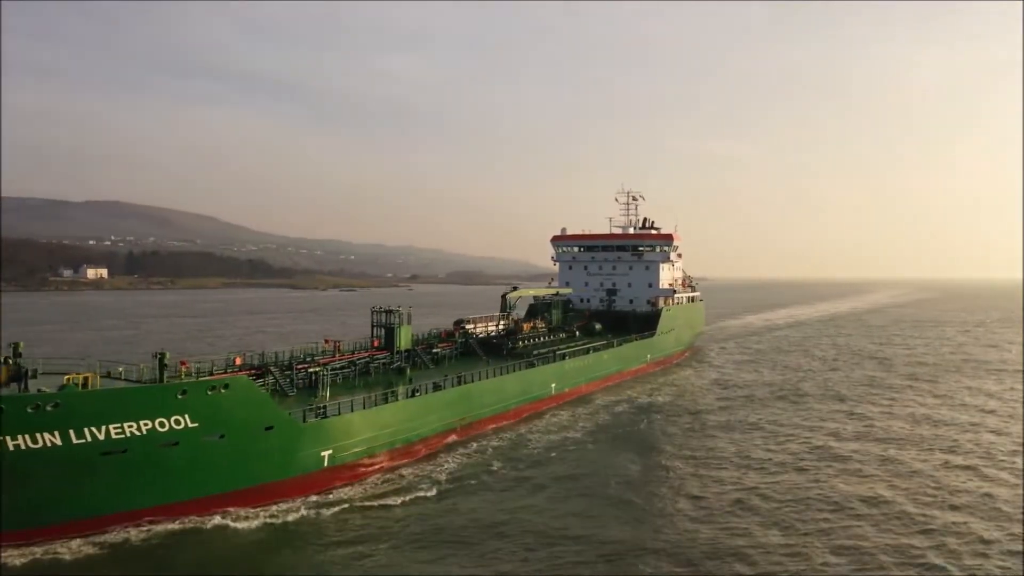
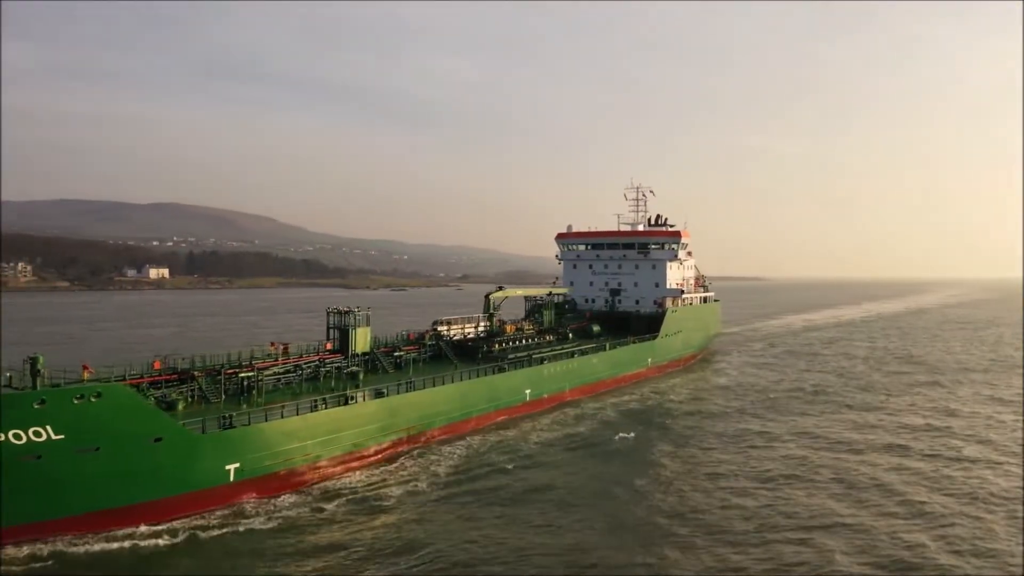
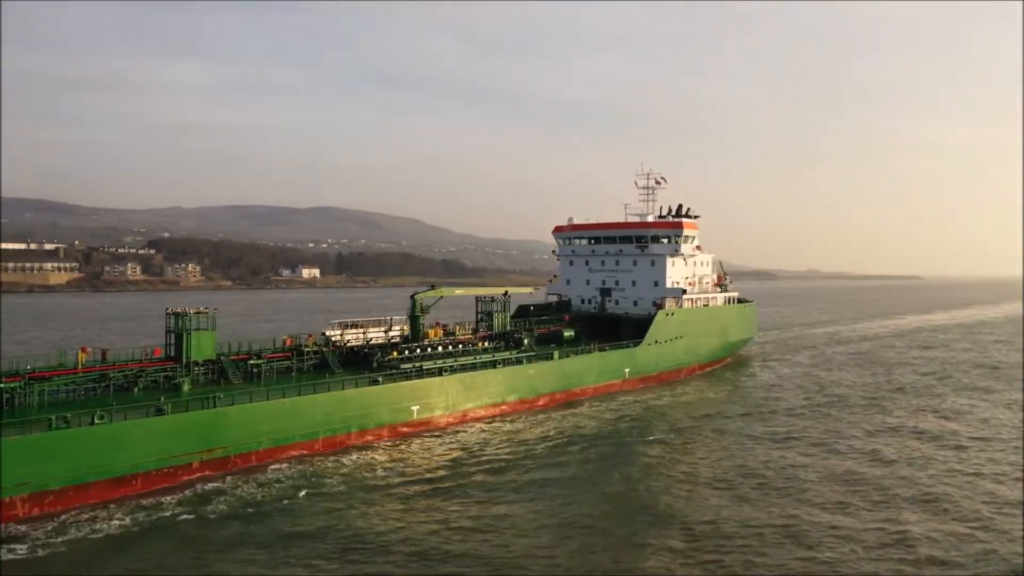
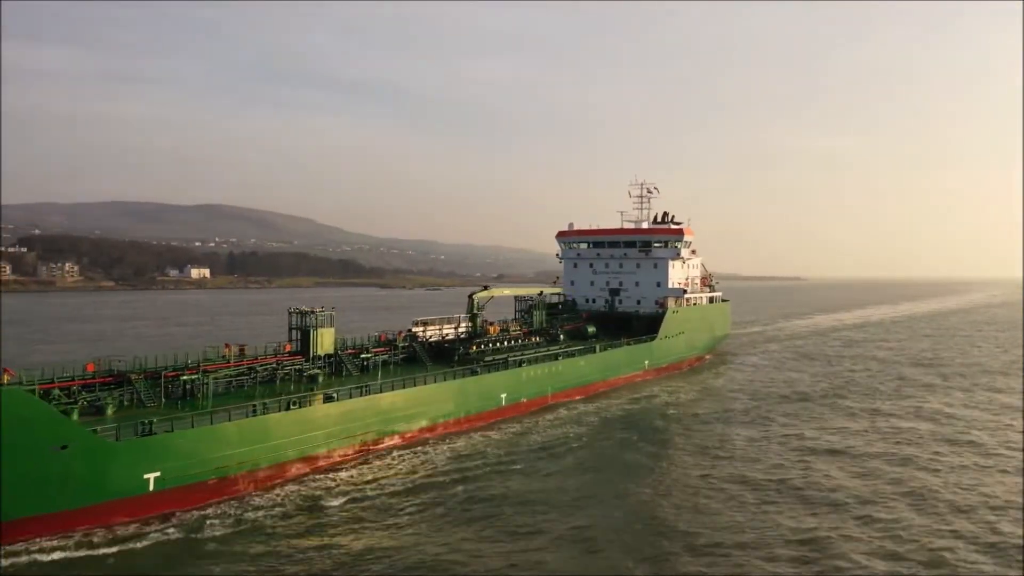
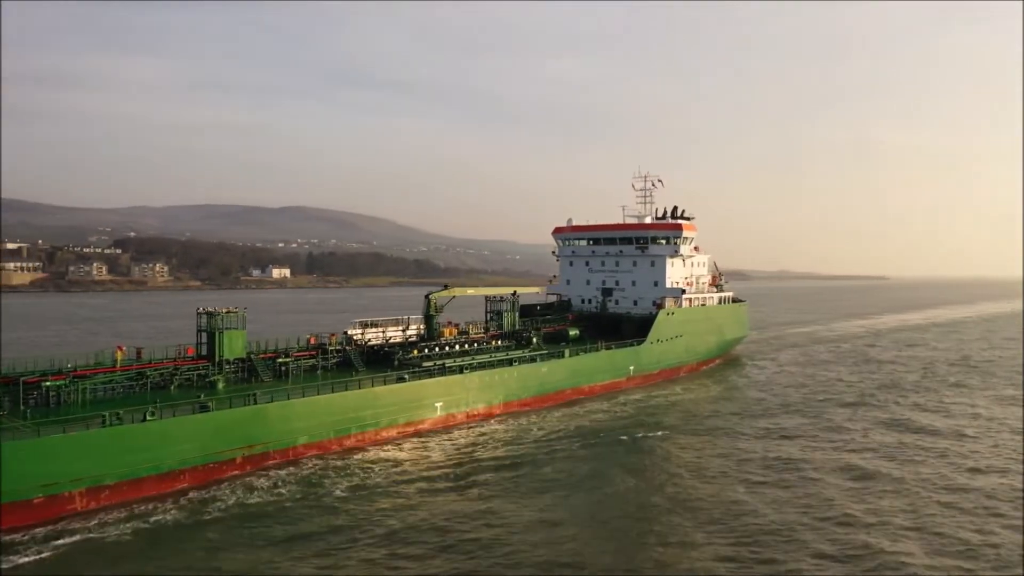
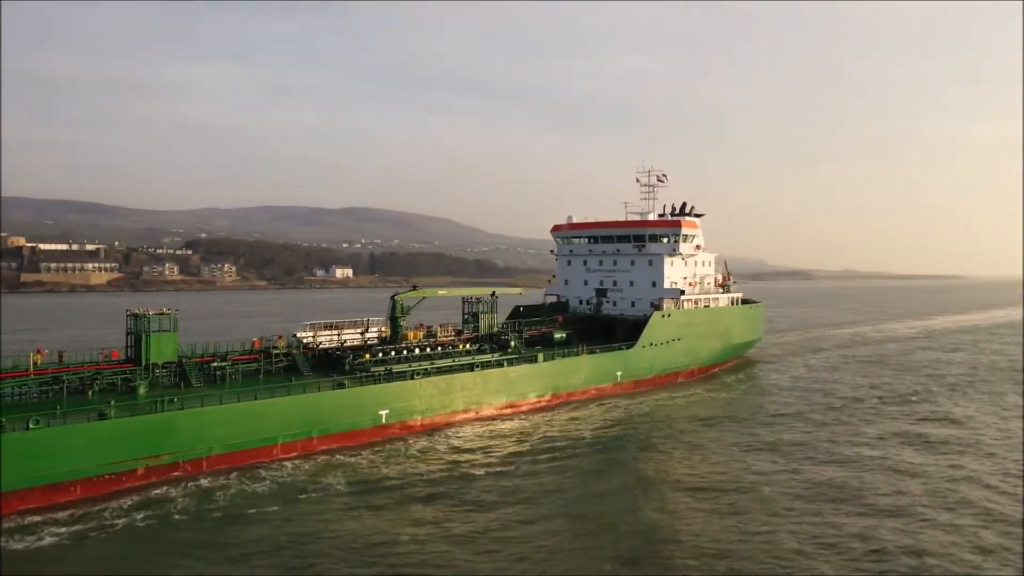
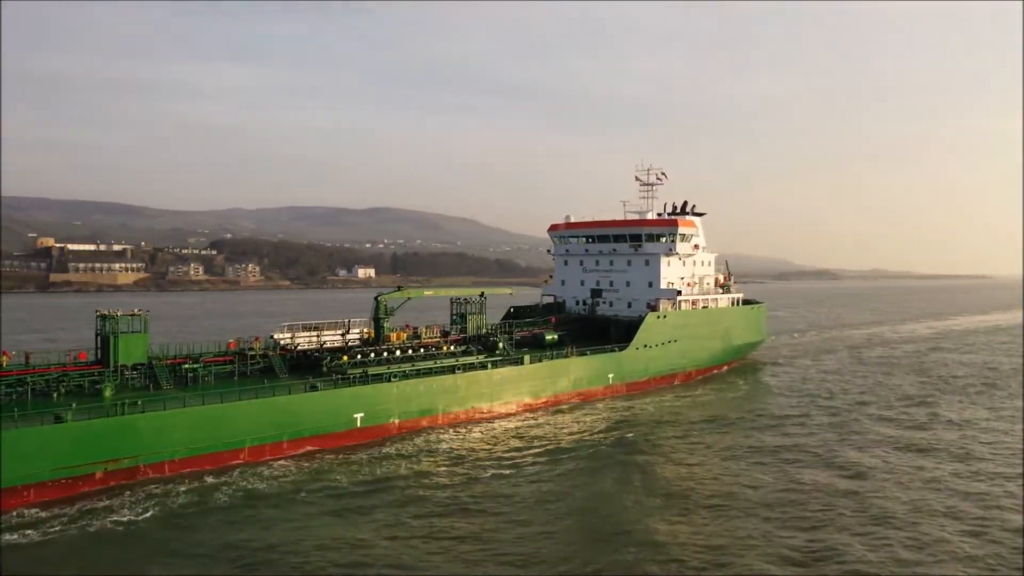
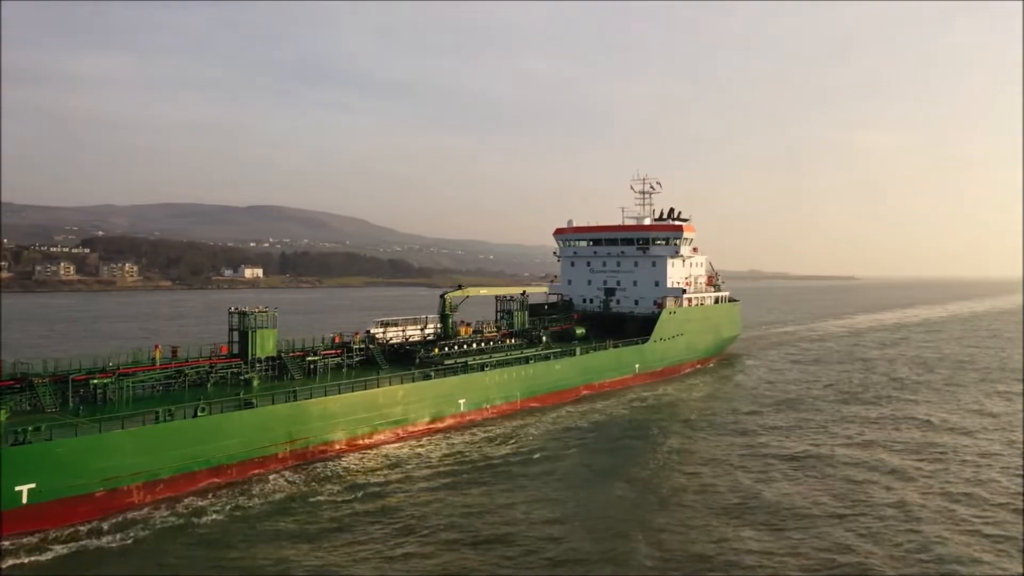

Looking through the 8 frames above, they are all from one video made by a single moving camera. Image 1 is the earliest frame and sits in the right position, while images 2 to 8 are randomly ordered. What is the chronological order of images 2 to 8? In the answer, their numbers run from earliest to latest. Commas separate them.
2, 4, 8, 5, 3, 6, 7
